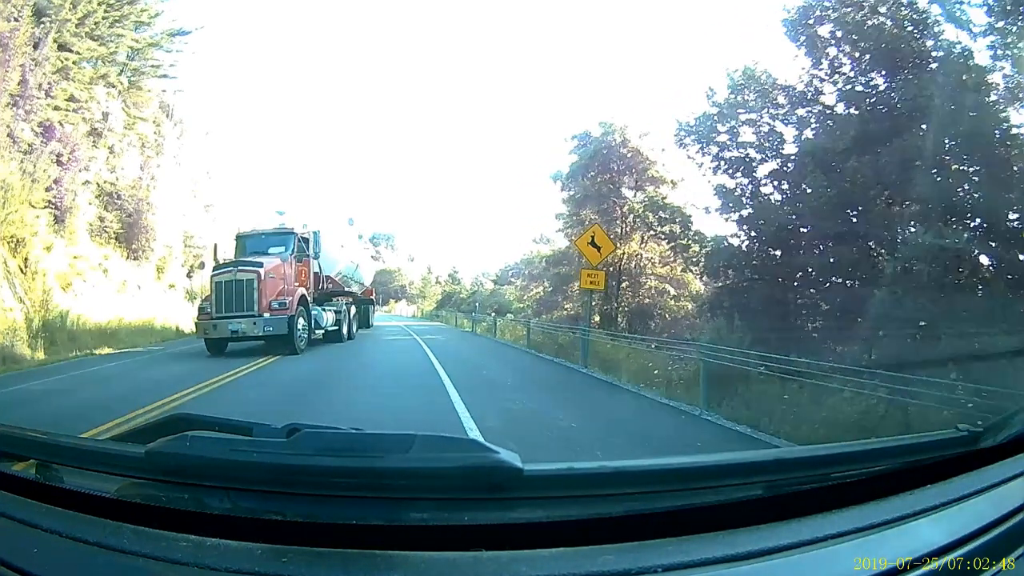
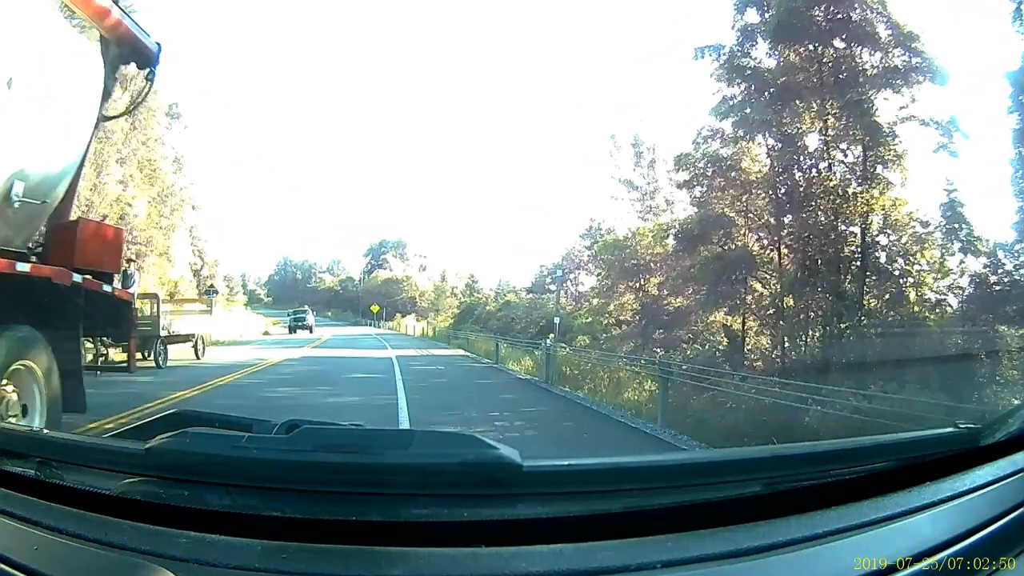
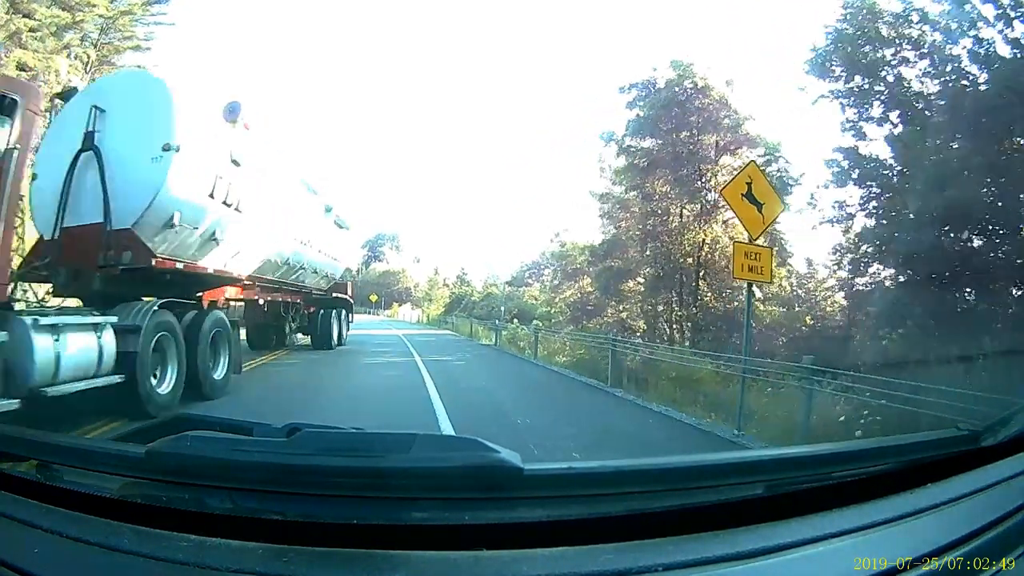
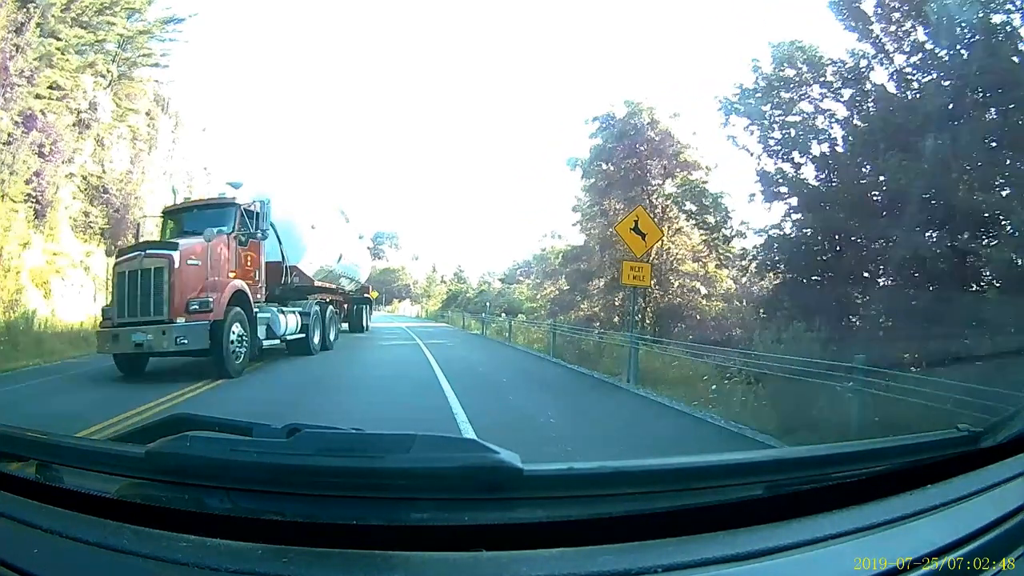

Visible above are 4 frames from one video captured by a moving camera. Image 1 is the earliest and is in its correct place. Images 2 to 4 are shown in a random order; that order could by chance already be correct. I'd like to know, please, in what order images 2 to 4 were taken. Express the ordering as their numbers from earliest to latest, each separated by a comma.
4, 3, 2
